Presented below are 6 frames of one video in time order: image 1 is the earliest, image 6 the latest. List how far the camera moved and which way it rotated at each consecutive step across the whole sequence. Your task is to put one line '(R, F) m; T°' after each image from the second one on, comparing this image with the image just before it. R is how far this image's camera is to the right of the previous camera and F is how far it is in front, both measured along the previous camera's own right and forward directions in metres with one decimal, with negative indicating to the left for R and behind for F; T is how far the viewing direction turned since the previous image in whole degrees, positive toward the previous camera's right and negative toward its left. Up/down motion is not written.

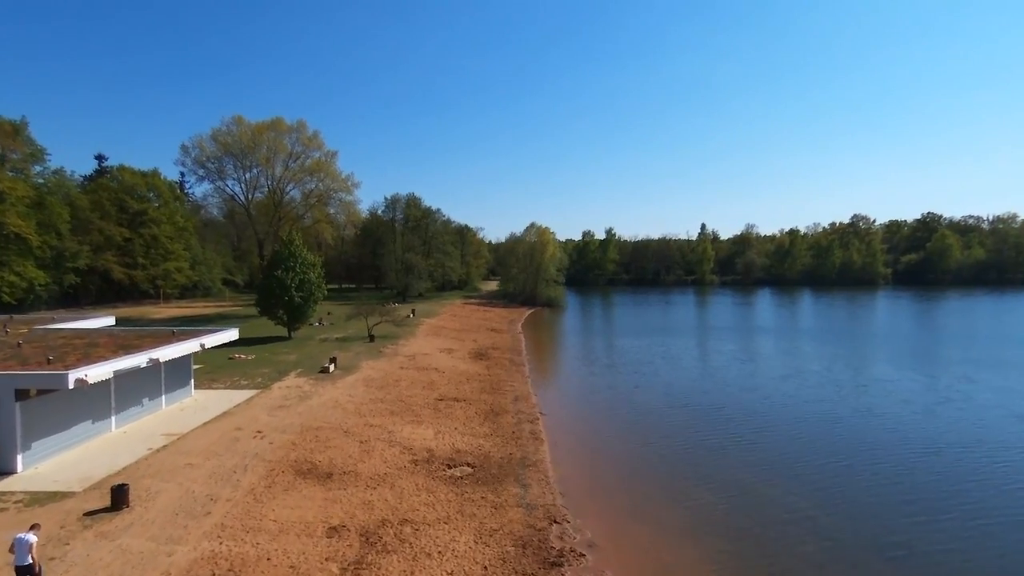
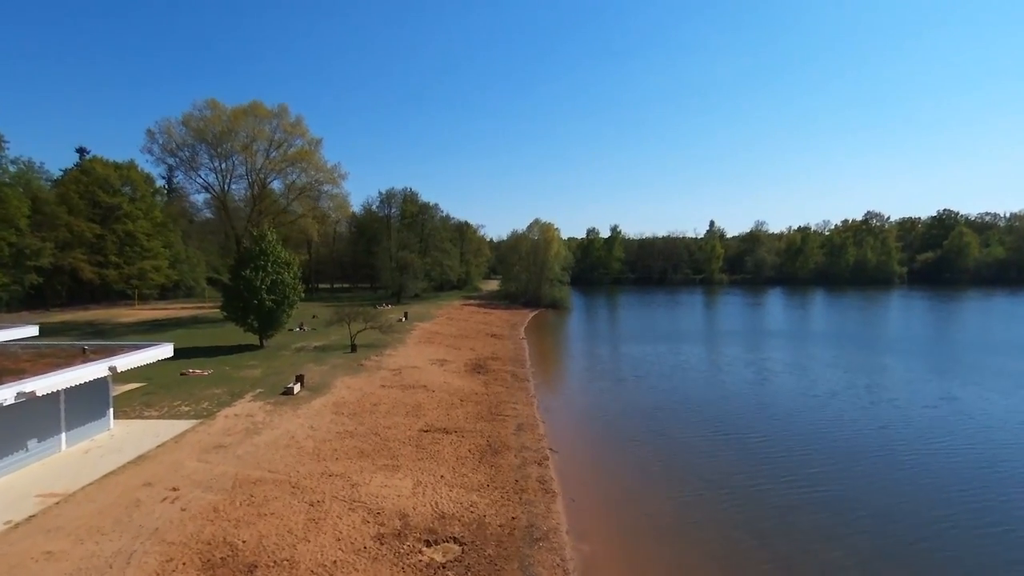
(0.0, +4.4) m; 0°
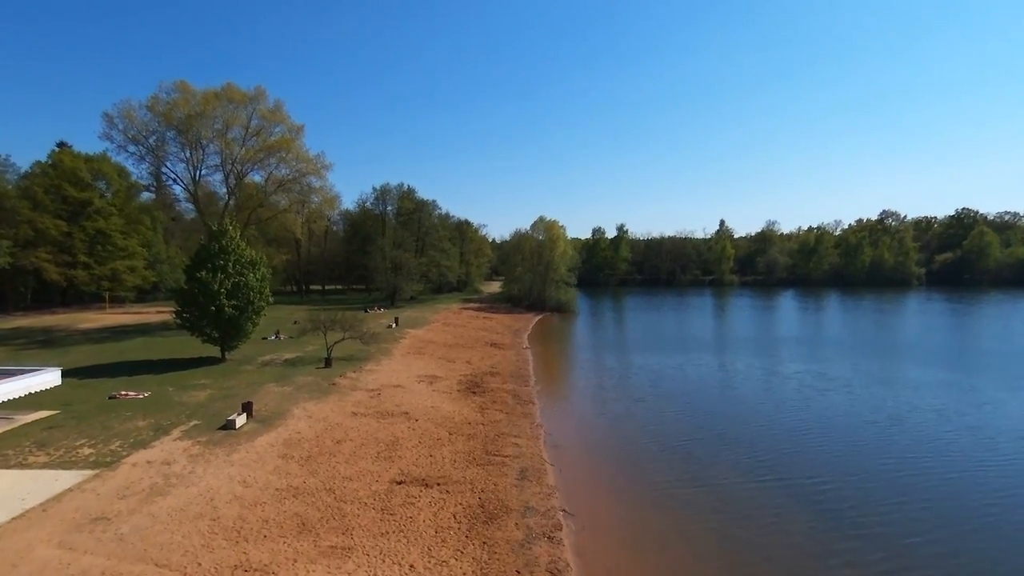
(+0.1, +4.4) m; 0°
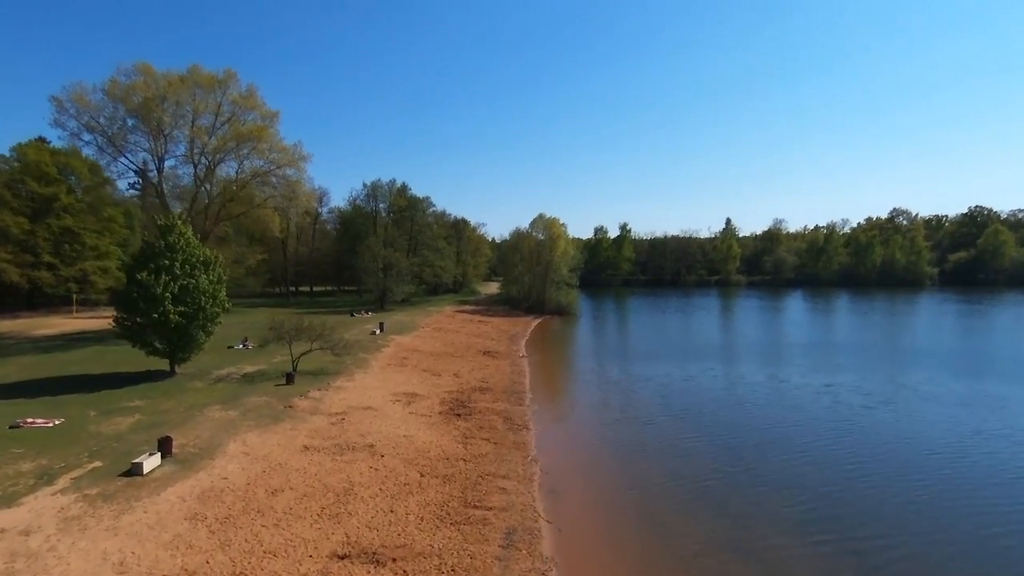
(+0.3, +3.6) m; 0°
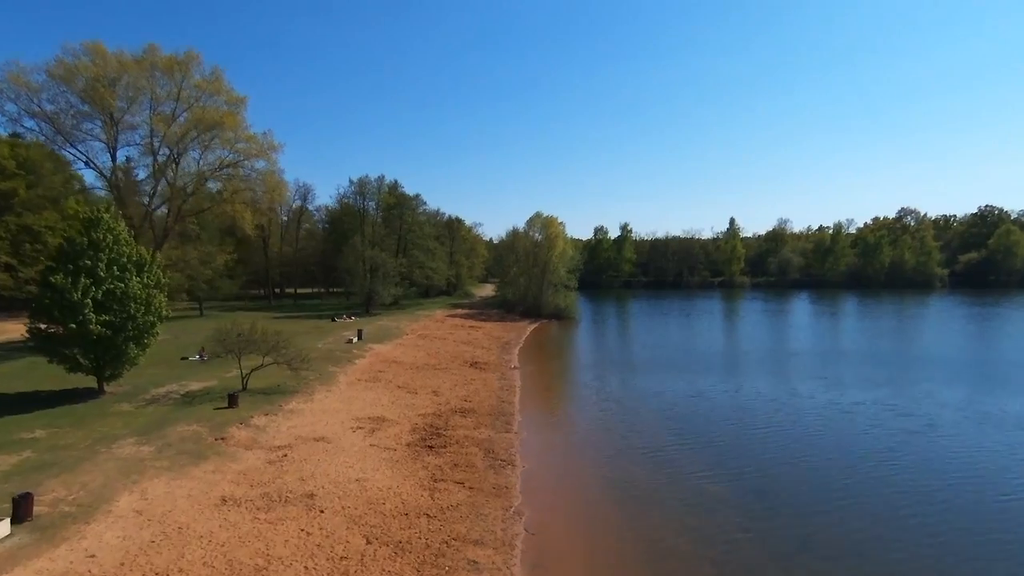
(+0.4, +3.4) m; 0°
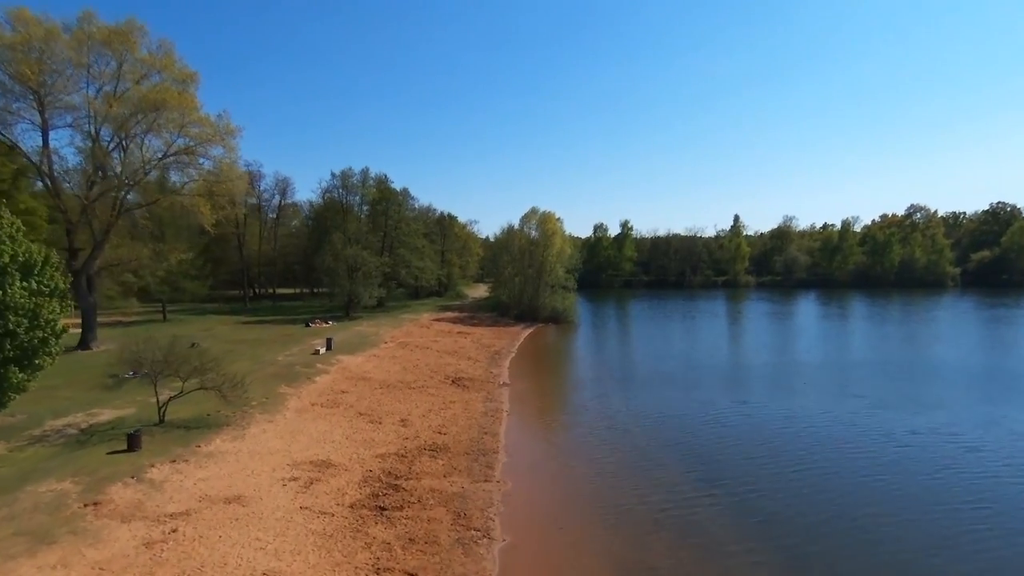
(+0.4, +4.0) m; 0°
